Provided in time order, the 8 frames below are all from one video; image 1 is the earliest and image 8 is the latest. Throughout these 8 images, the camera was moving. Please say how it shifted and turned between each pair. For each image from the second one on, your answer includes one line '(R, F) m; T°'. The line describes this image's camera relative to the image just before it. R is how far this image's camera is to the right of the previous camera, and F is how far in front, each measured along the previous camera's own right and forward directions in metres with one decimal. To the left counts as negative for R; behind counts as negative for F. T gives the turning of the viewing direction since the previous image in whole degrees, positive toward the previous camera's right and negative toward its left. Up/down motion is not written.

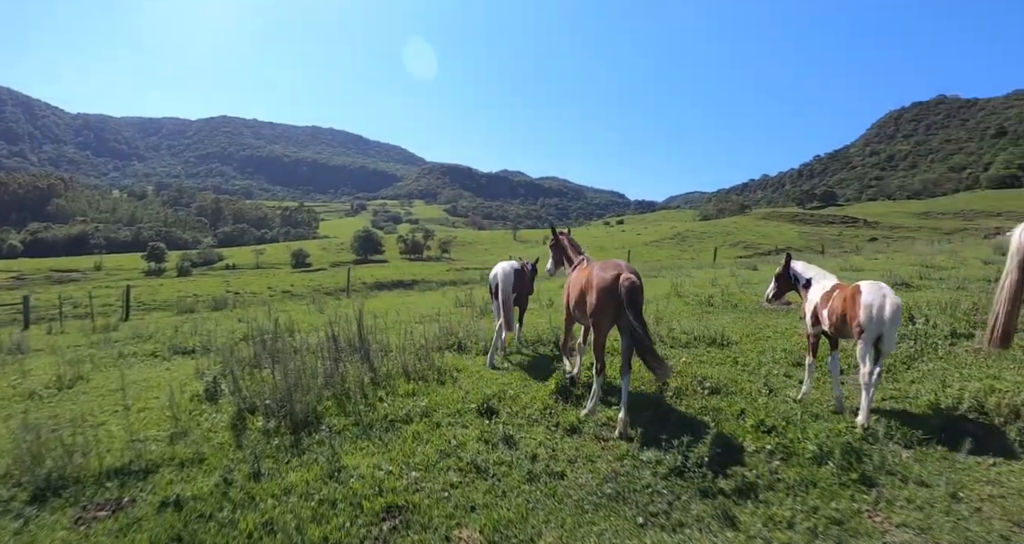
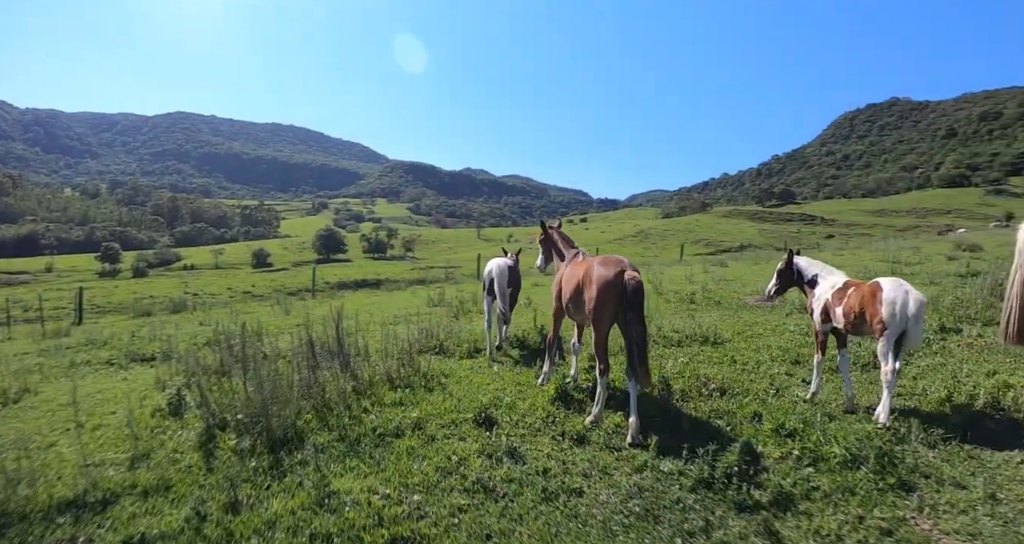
(-0.3, +0.4) m; +3°
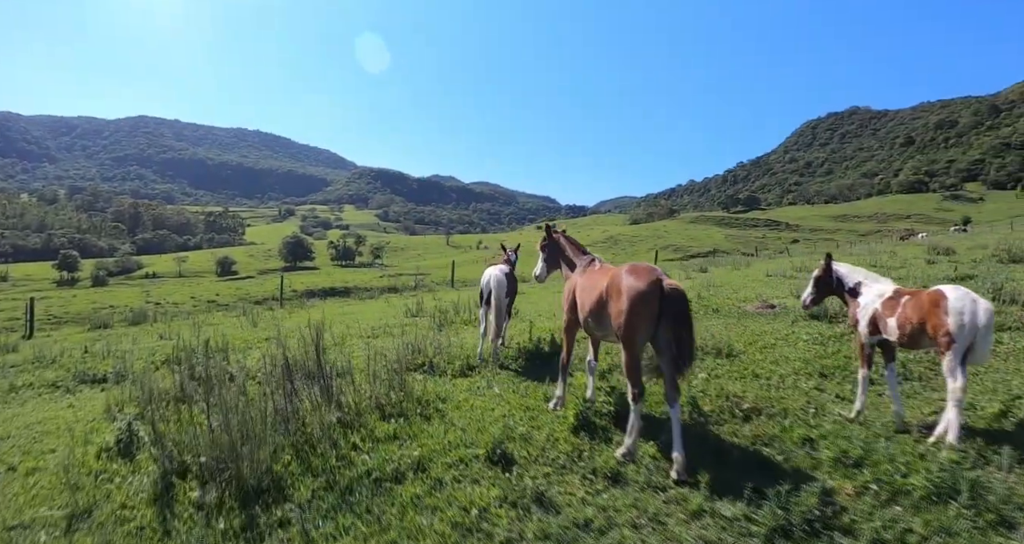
(-0.4, +0.8) m; +3°
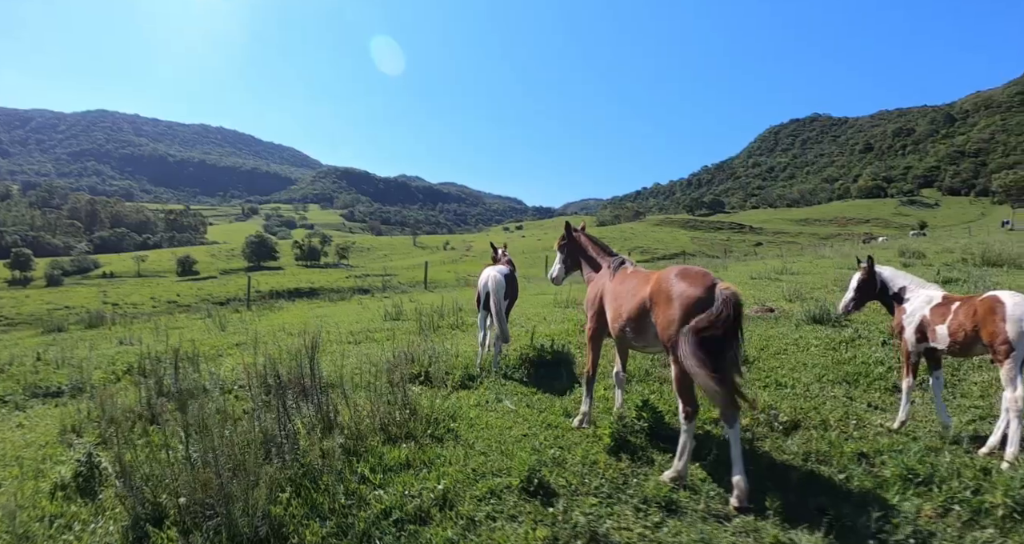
(-0.6, +0.6) m; +3°
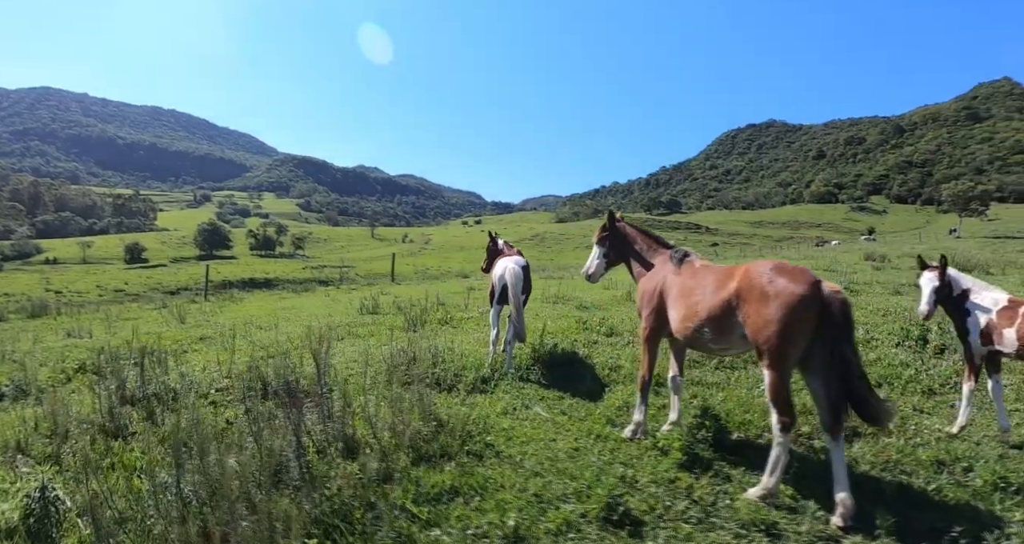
(-0.8, +0.8) m; +4°
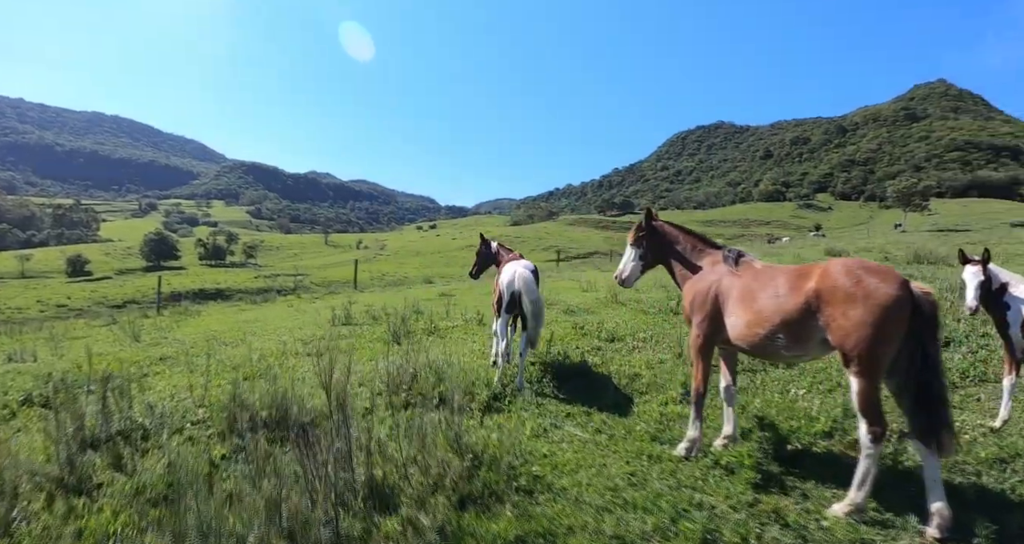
(-0.6, +0.6) m; +4°
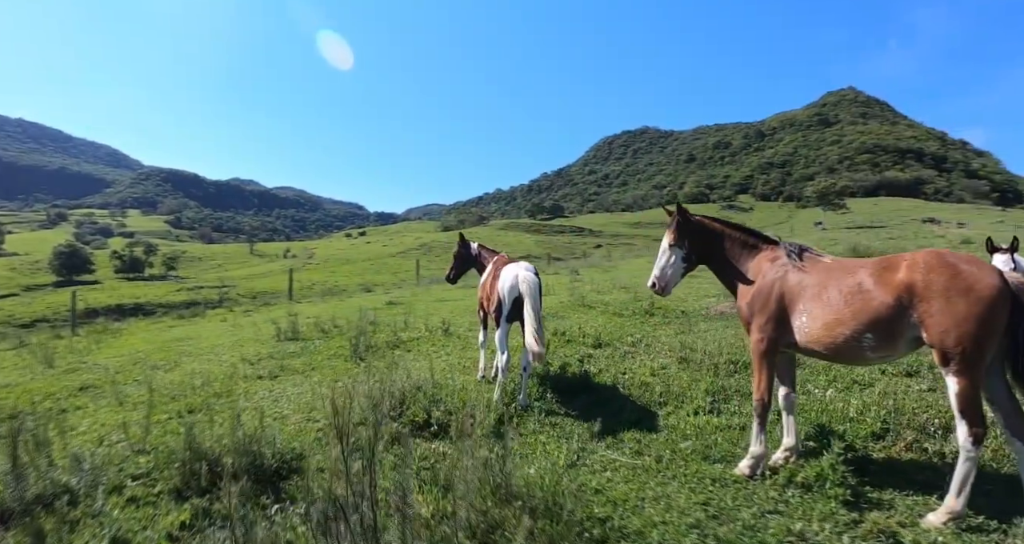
(-0.7, +0.8) m; +6°
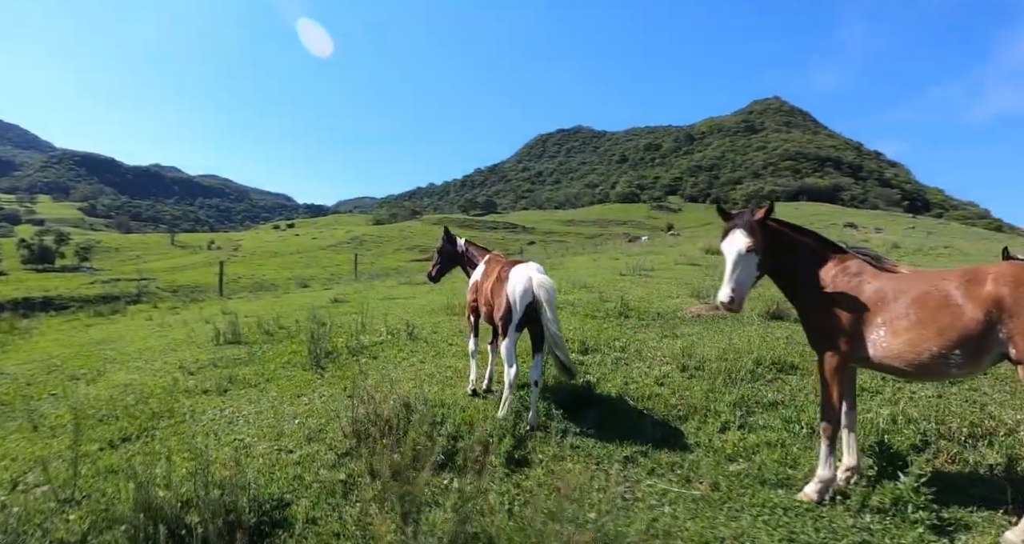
(-0.8, +0.7) m; +7°
